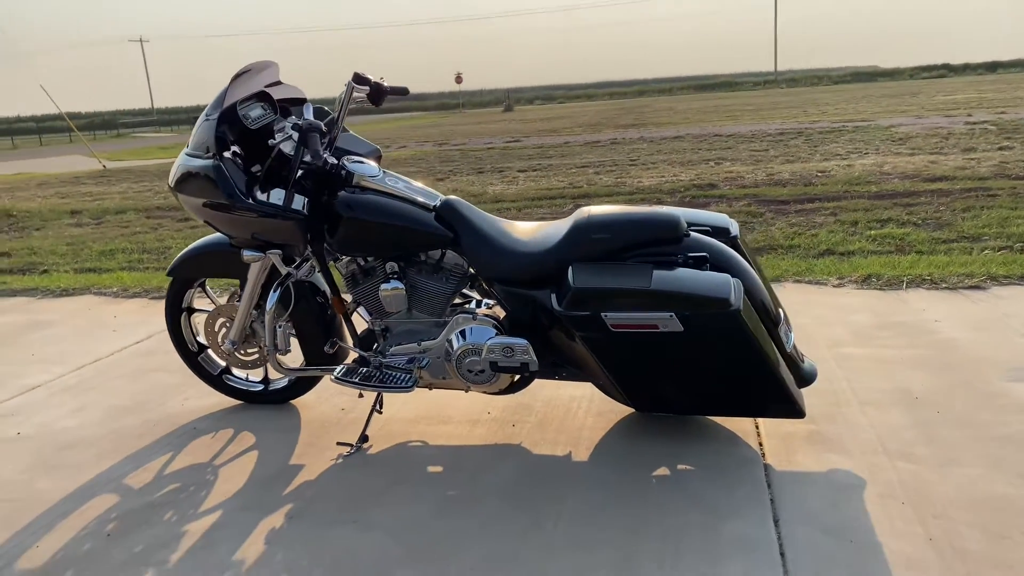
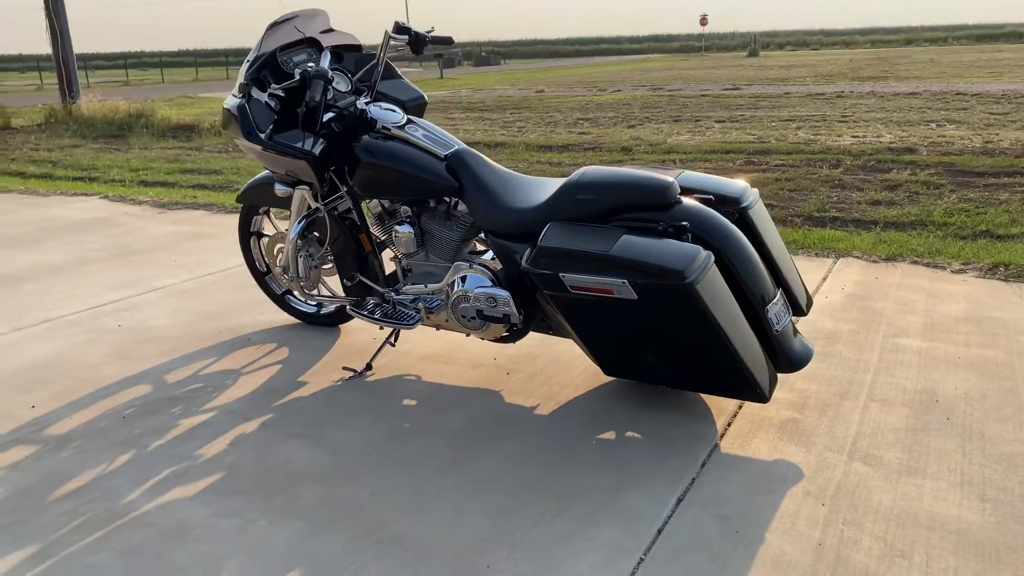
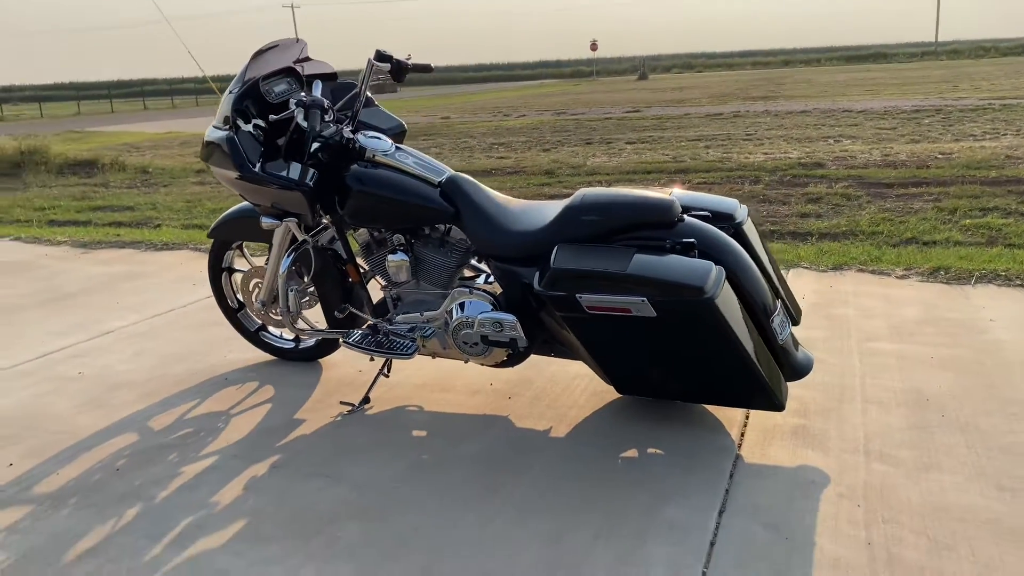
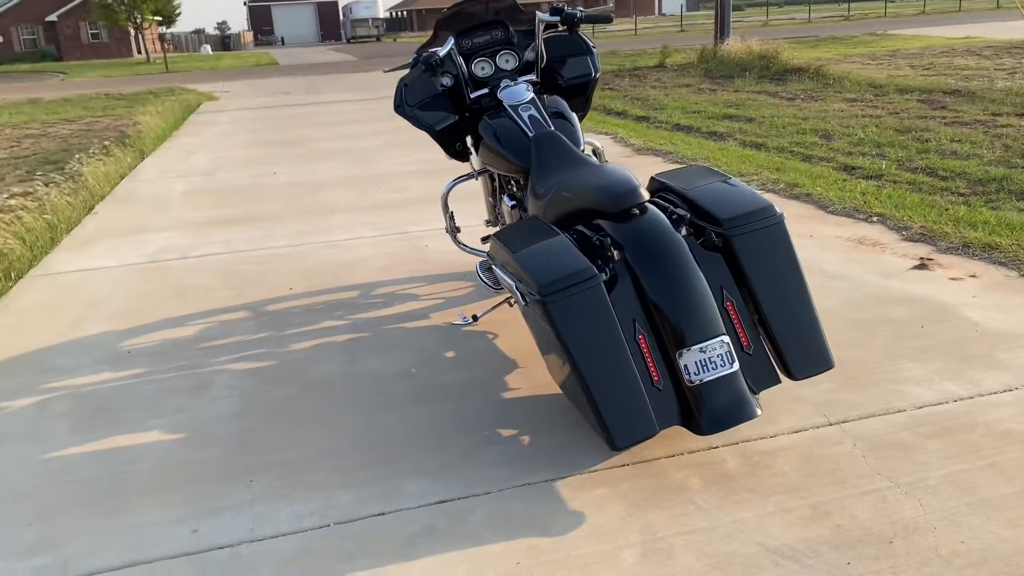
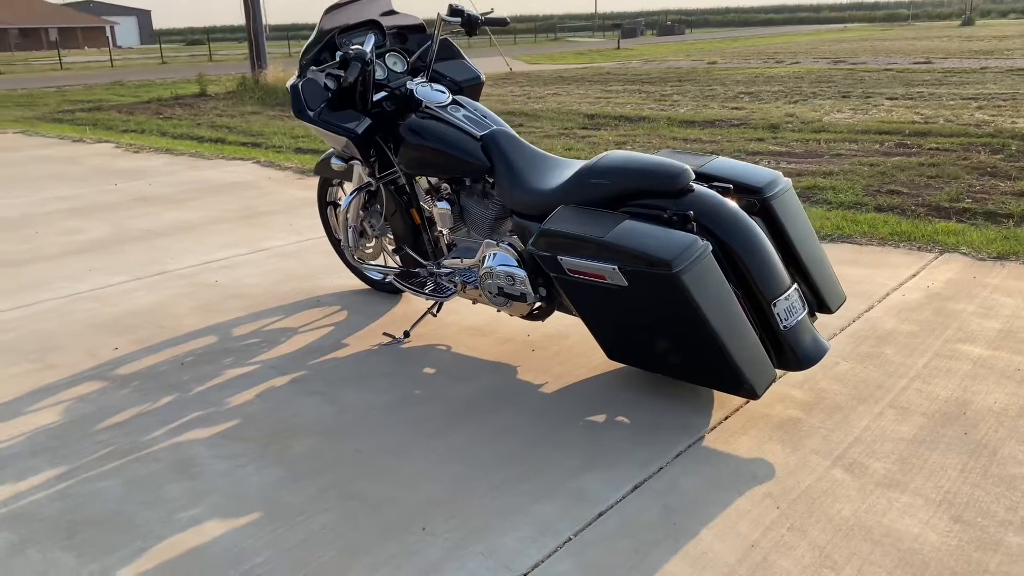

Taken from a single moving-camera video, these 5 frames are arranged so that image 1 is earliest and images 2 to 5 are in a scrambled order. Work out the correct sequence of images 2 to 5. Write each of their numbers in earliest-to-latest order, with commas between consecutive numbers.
3, 2, 5, 4
